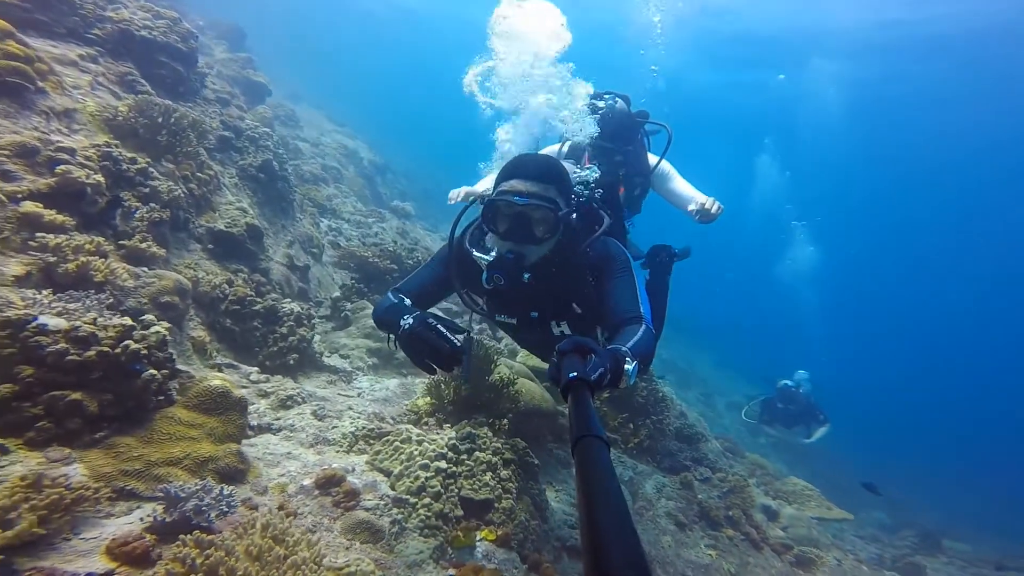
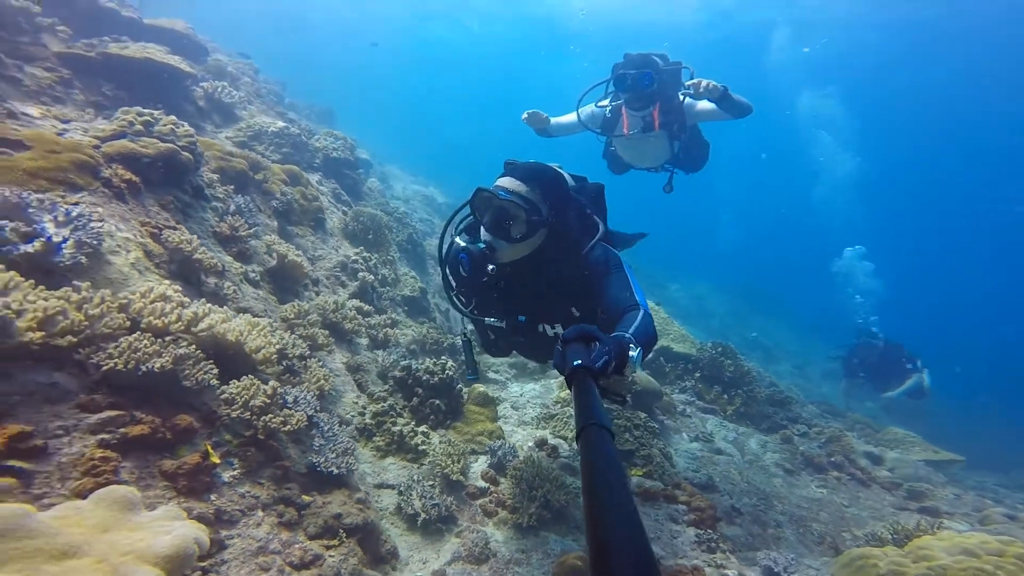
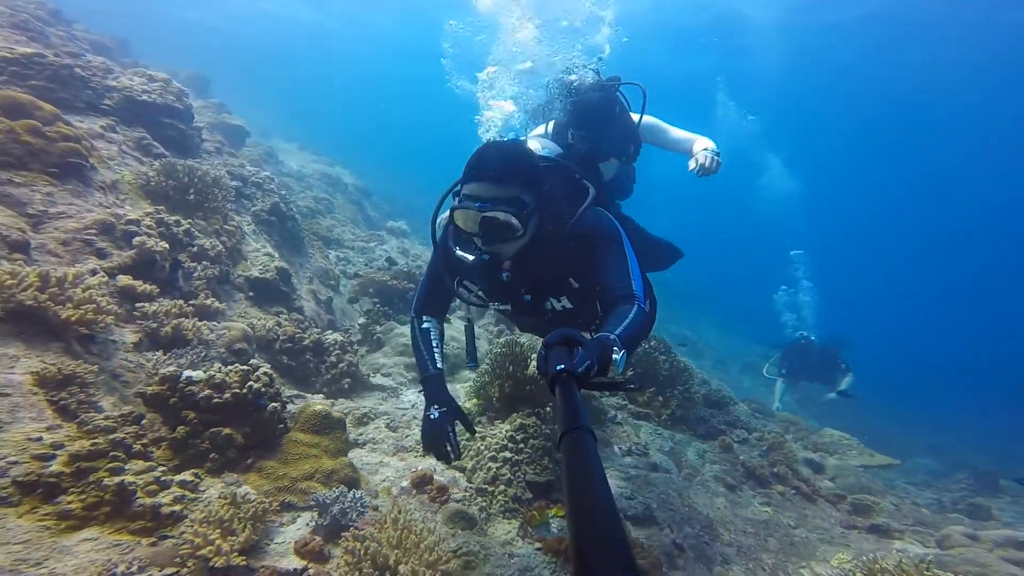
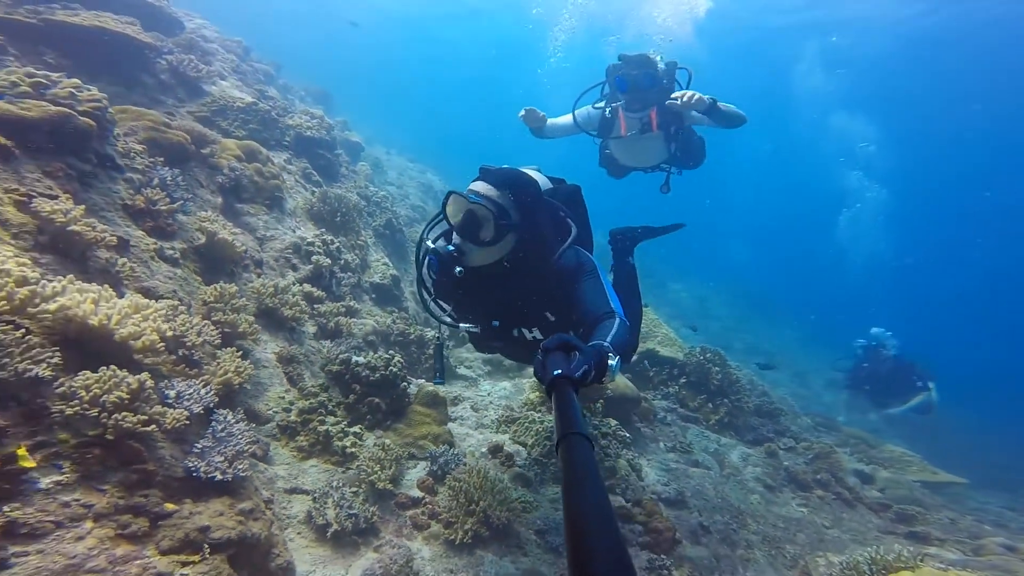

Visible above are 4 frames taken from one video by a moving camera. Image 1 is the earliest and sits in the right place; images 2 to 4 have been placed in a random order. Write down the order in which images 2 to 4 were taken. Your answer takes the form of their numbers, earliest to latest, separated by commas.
3, 4, 2
